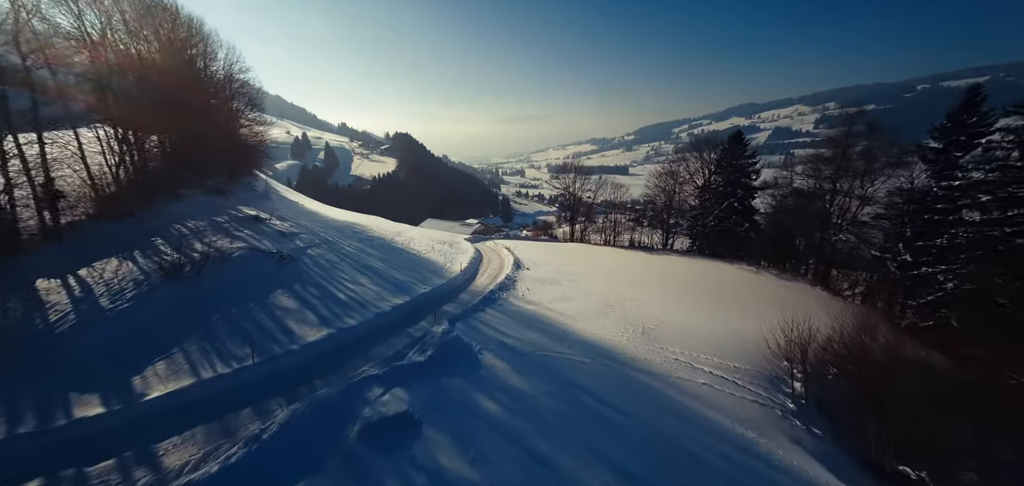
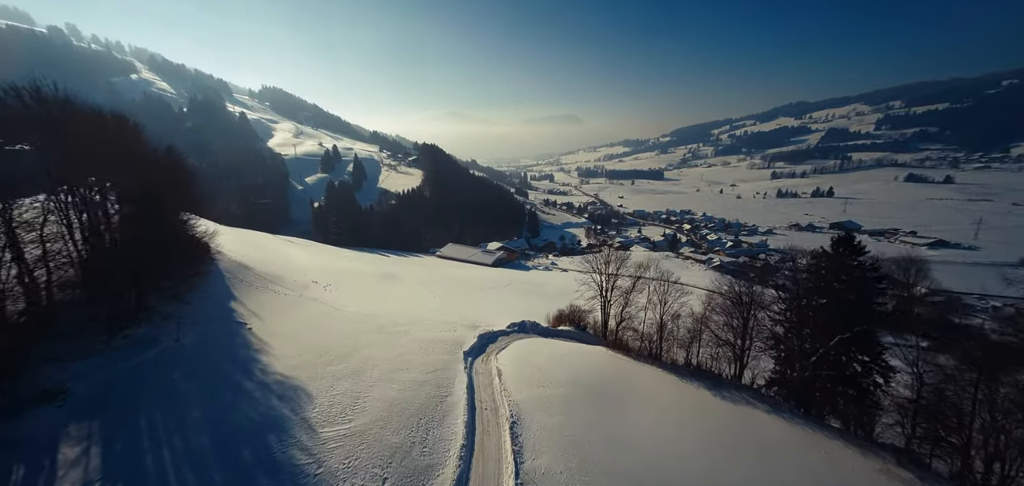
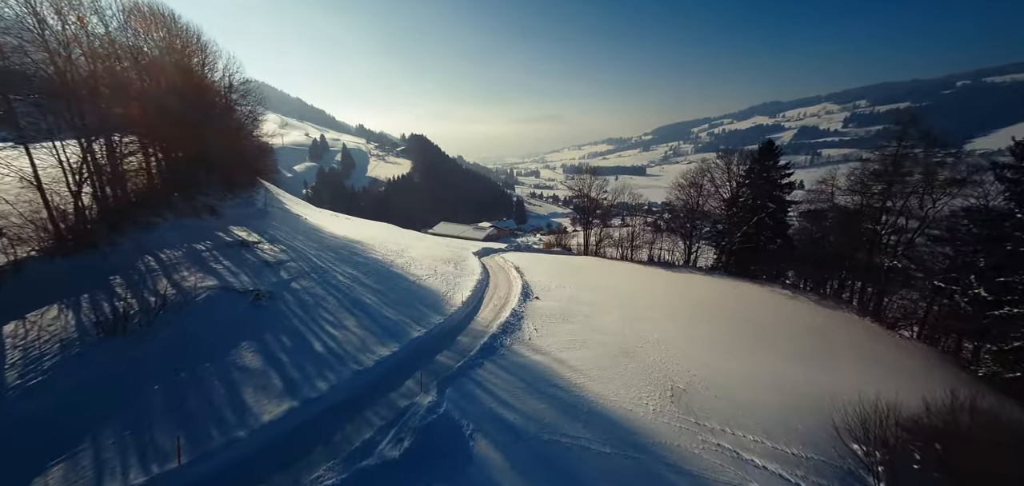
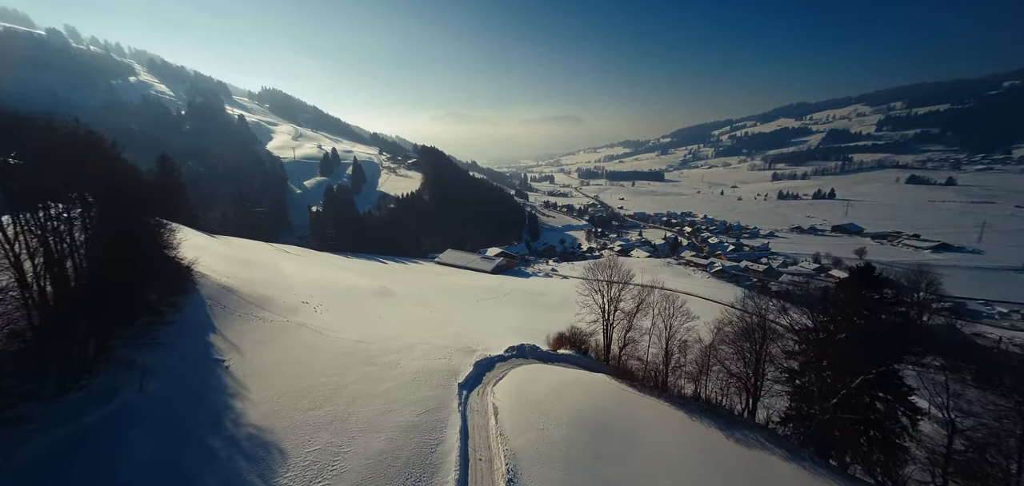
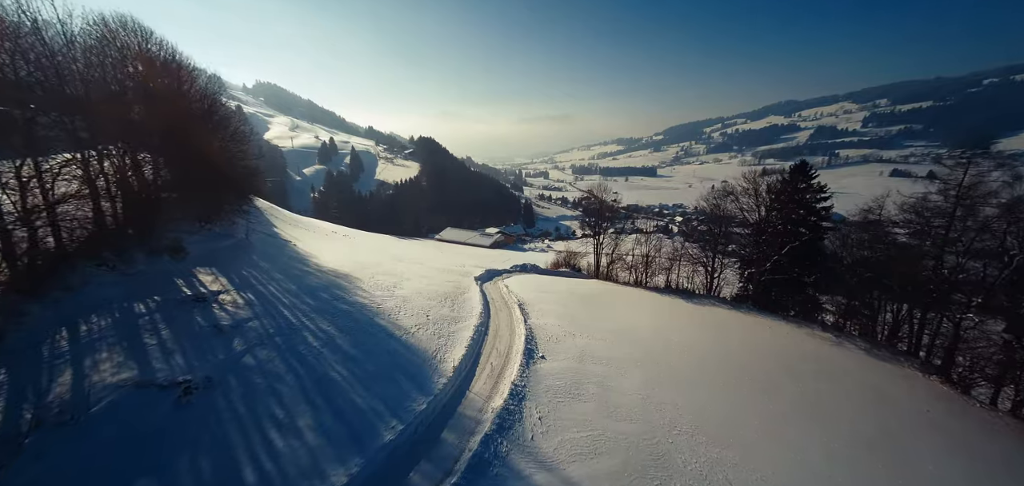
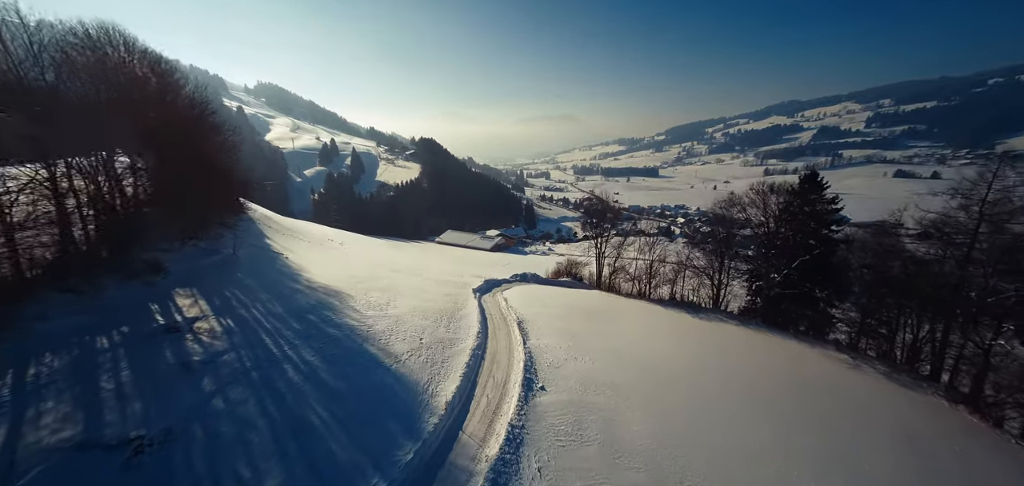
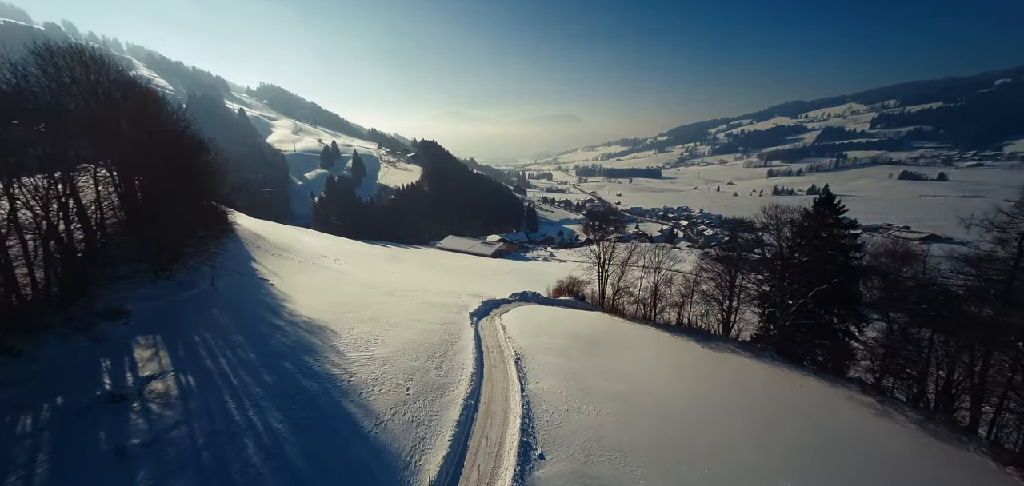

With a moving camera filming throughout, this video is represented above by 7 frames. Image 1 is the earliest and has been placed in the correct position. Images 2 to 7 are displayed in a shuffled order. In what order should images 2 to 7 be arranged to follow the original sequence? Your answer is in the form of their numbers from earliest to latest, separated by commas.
3, 5, 6, 7, 2, 4
